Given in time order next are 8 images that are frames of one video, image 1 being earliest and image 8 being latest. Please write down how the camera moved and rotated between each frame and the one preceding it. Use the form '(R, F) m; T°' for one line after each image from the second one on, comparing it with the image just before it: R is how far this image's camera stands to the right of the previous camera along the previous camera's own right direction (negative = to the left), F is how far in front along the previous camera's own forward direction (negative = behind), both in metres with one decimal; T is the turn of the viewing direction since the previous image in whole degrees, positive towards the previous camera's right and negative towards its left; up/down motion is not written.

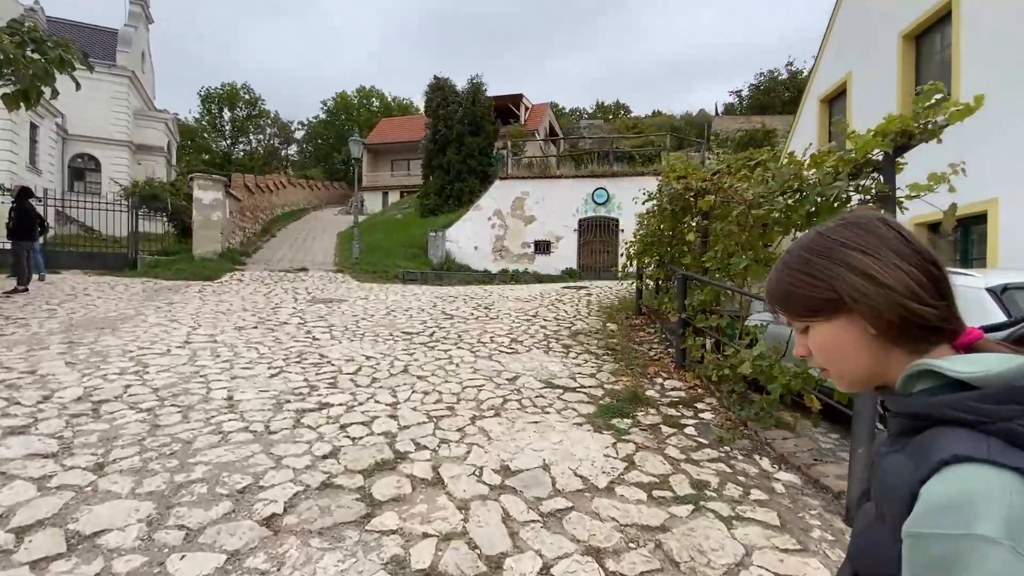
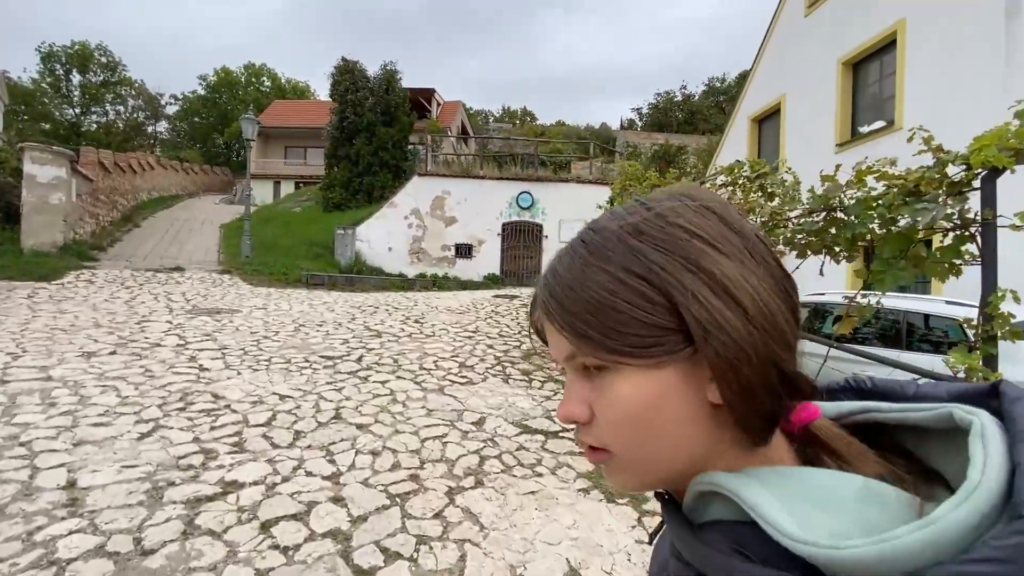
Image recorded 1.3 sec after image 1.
(-0.6, +1.0) m; +12°
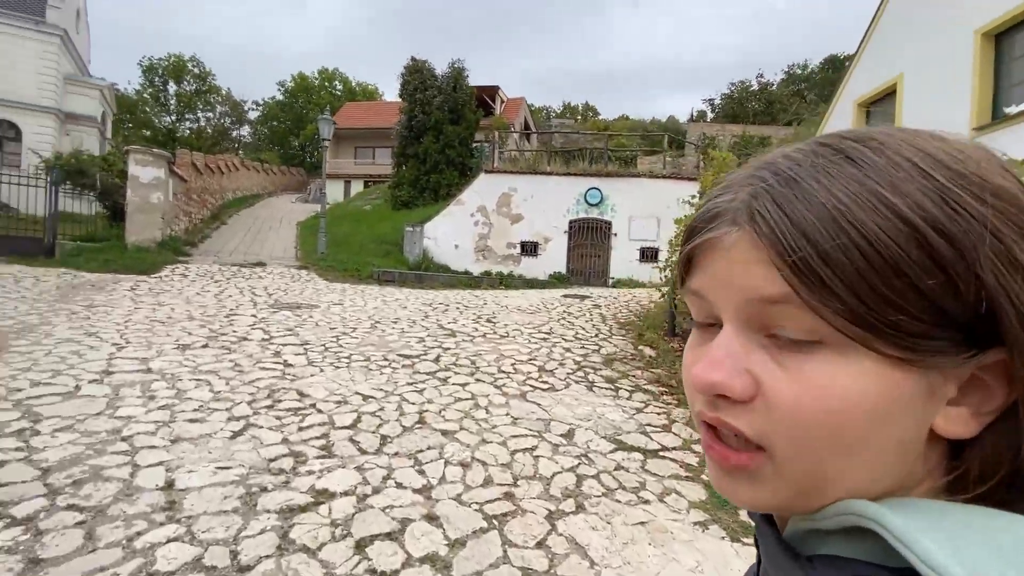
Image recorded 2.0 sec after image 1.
(-0.3, +0.3) m; -7°
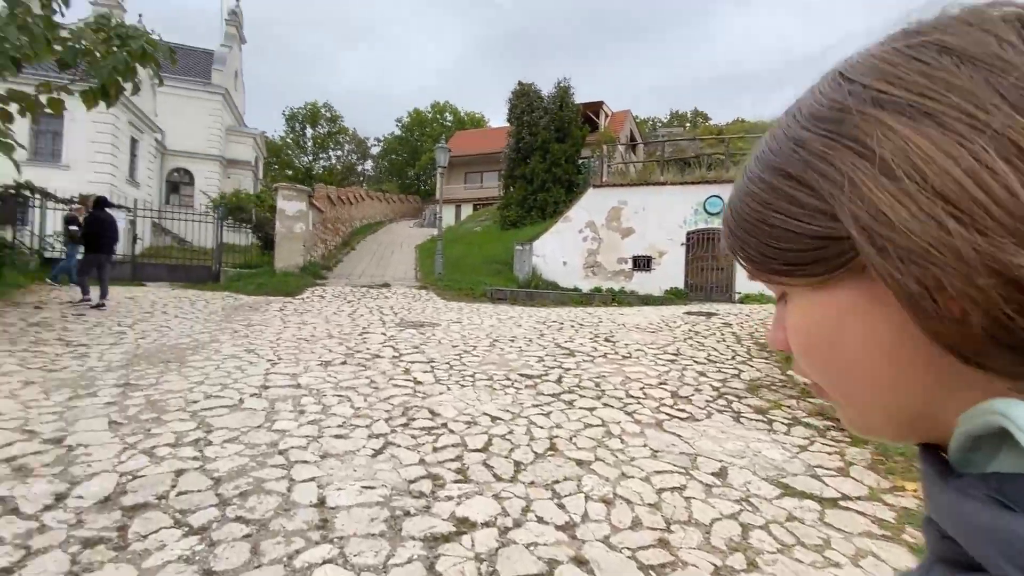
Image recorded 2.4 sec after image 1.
(-0.2, +0.2) m; -12°
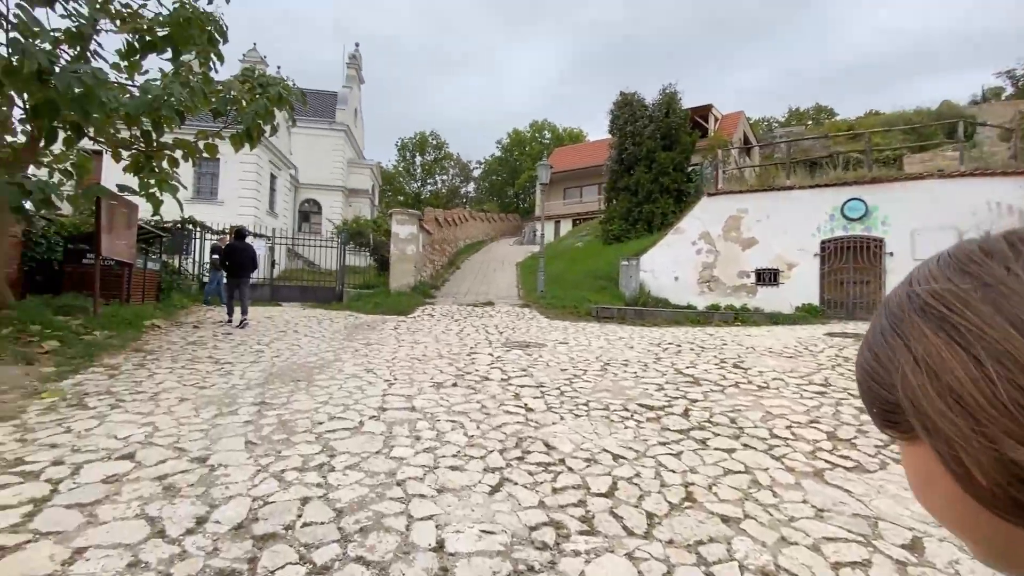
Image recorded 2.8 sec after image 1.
(-0.2, +0.3) m; -12°
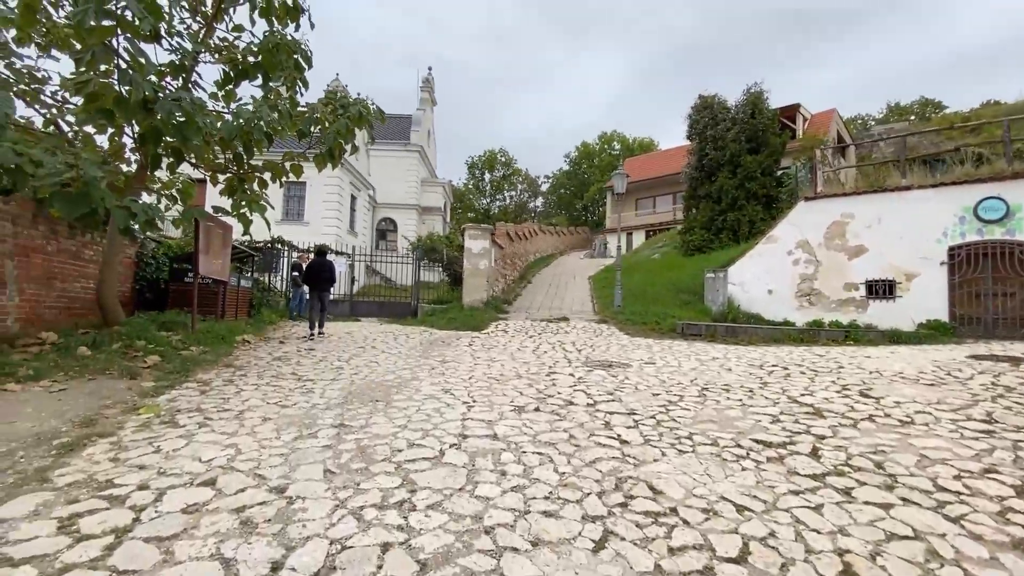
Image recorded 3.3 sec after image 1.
(-0.2, +0.4) m; -8°
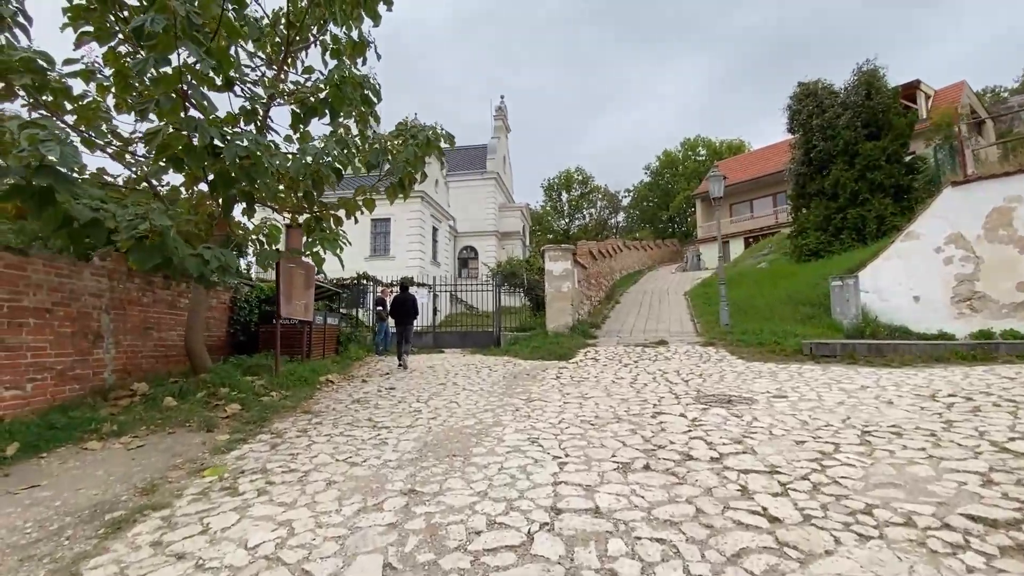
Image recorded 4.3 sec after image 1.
(-0.1, +0.8) m; -10°
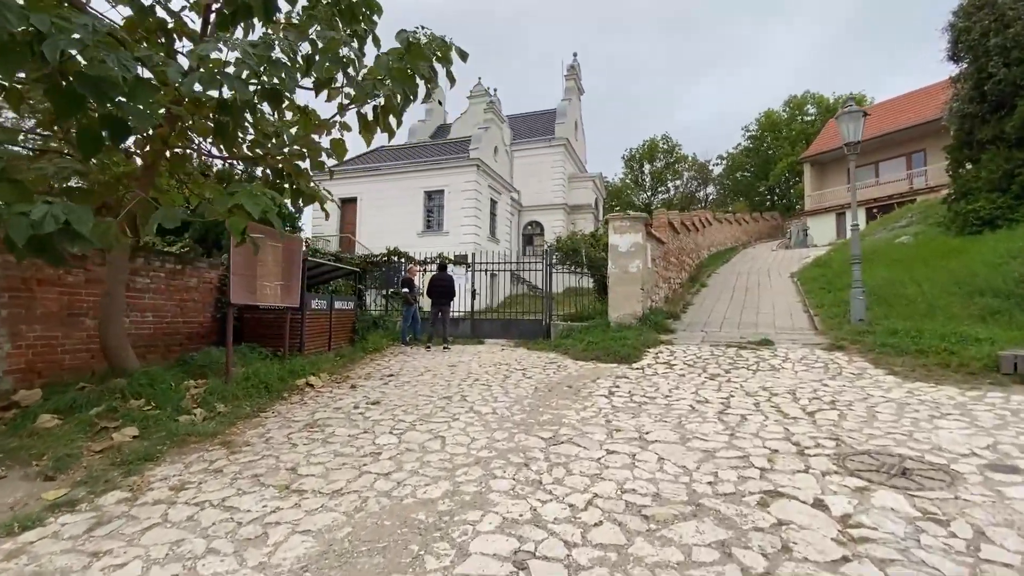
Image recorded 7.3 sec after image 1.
(+0.6, +2.4) m; -9°
